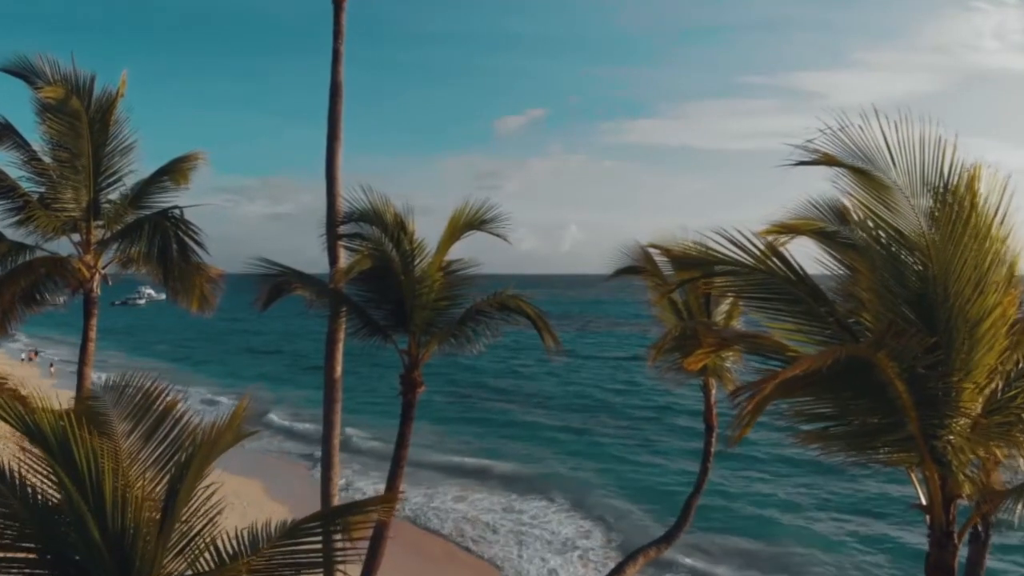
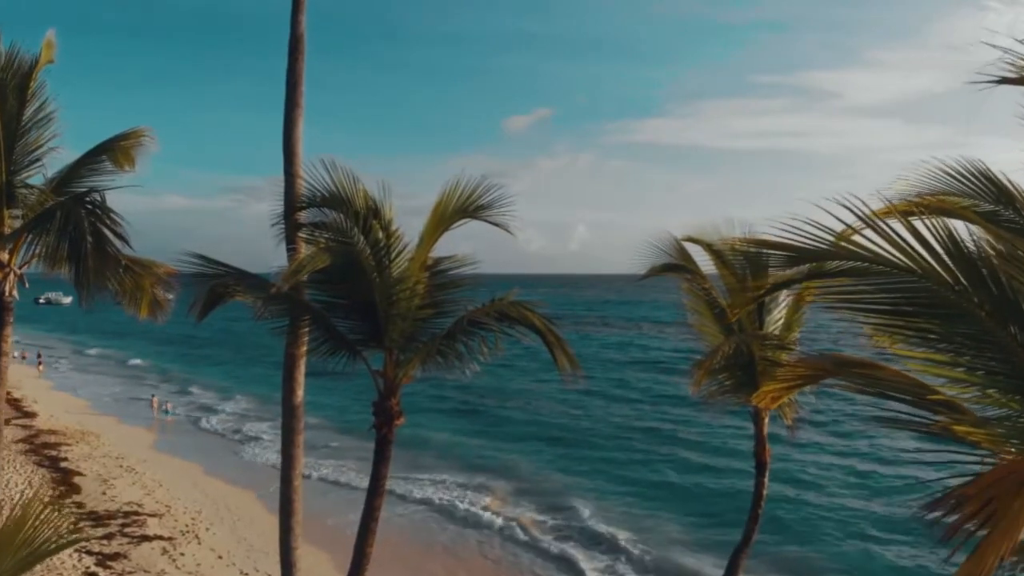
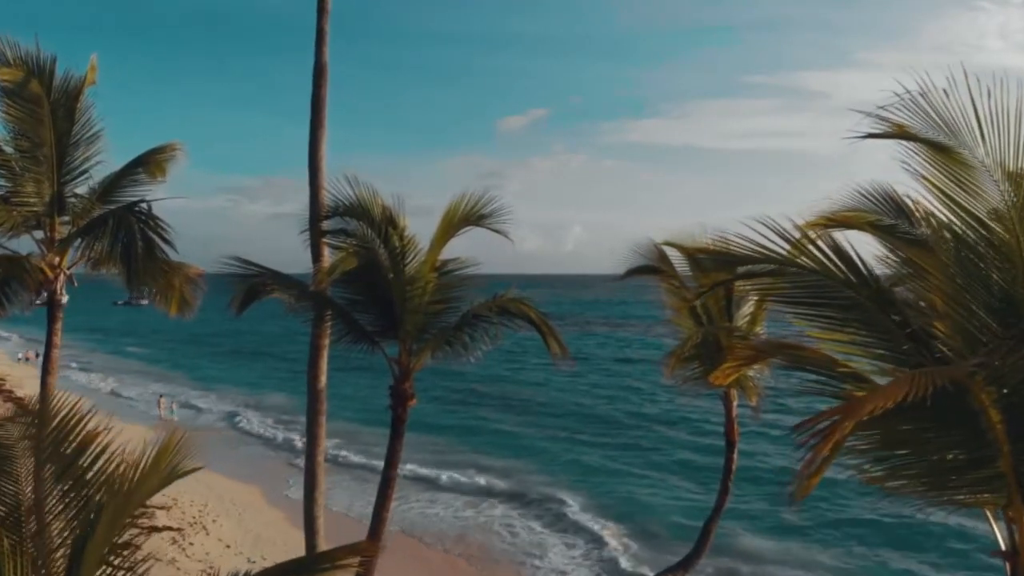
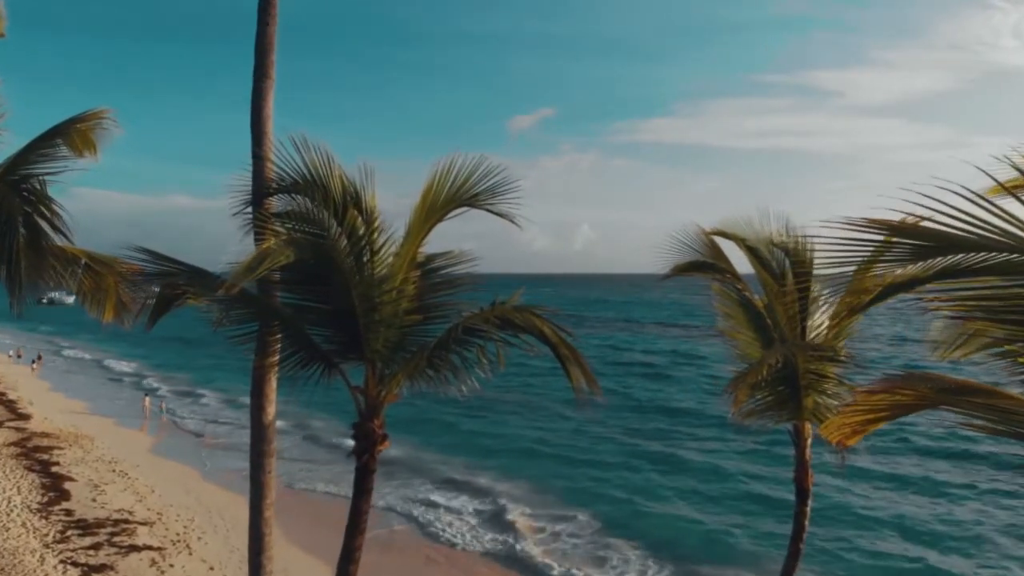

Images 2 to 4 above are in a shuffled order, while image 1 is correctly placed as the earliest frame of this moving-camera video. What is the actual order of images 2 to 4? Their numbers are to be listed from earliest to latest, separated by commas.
3, 2, 4
